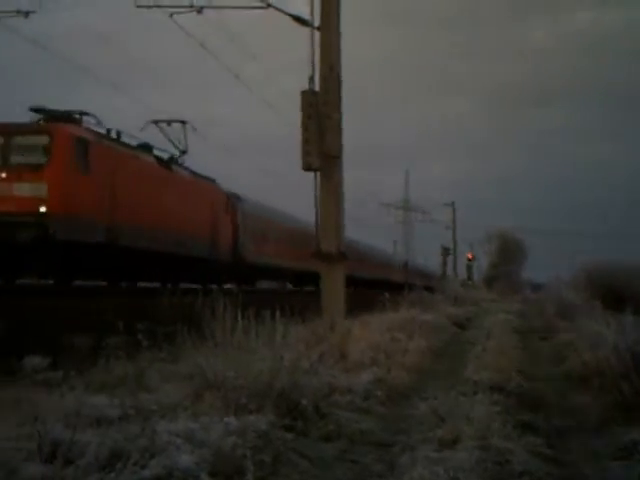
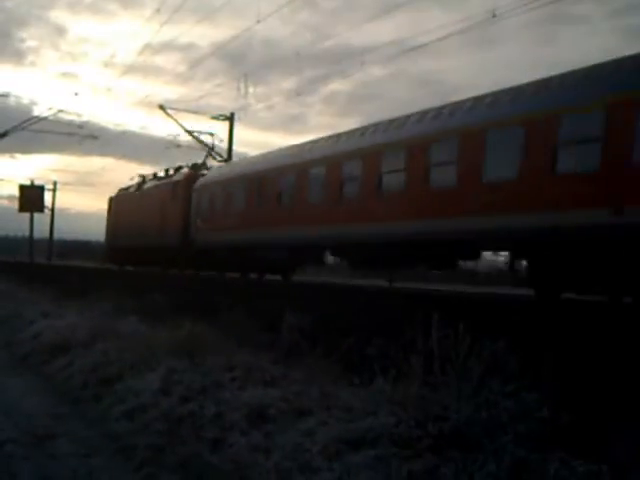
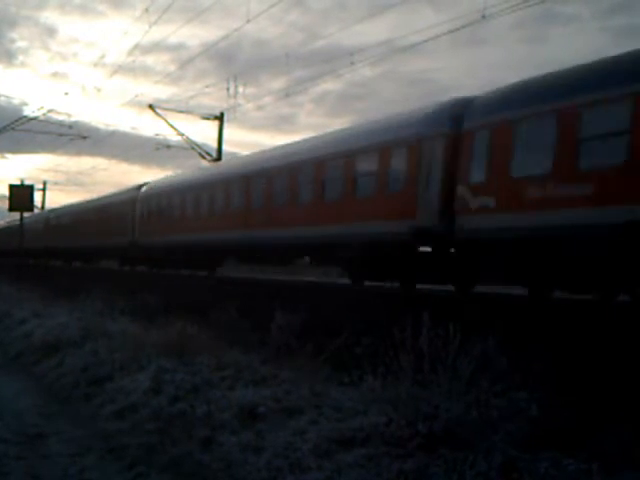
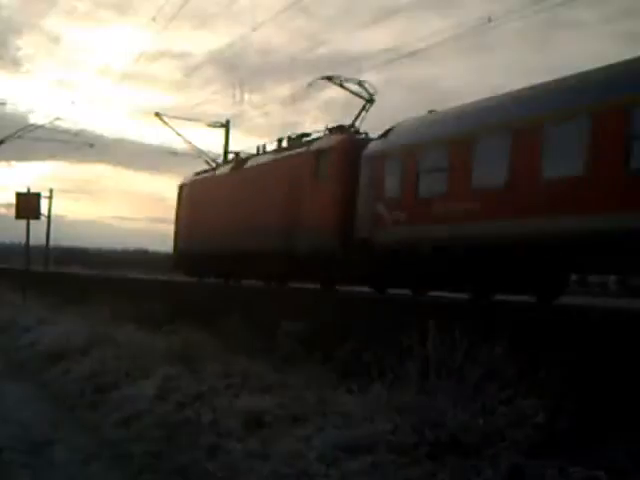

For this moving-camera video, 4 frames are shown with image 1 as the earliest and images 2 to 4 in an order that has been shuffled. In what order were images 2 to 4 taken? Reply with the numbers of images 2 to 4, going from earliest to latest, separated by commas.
4, 2, 3
